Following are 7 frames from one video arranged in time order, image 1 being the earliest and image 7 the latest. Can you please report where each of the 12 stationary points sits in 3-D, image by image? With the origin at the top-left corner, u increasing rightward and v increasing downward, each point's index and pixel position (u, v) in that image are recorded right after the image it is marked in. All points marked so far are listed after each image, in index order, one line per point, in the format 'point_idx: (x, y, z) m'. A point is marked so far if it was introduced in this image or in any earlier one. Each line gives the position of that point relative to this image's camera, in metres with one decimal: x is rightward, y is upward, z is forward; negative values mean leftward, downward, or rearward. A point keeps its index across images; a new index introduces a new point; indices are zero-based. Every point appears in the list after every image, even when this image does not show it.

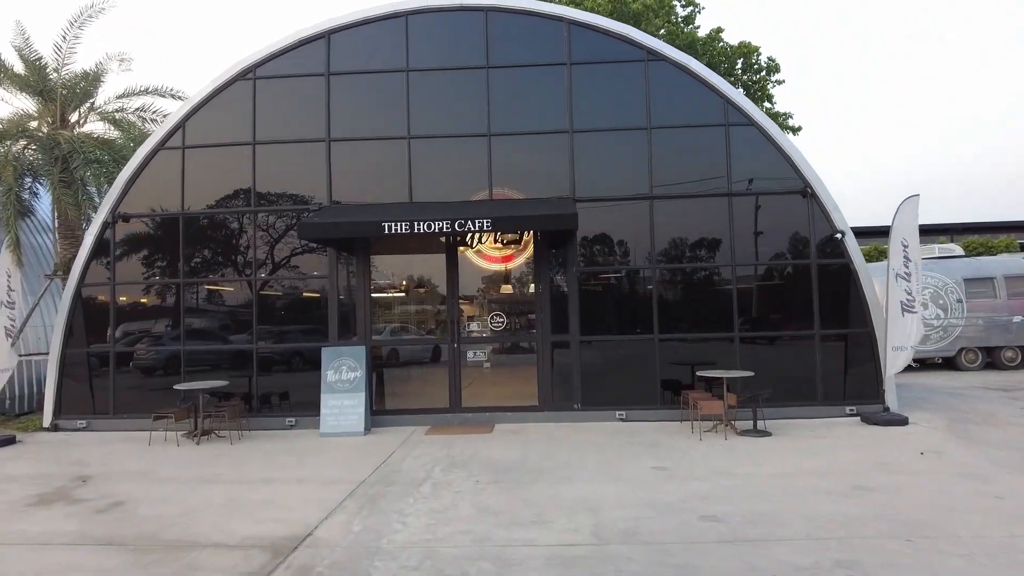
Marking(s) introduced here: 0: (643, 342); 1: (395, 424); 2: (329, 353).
0: (+2.0, -0.8, +9.7) m
1: (-1.7, -2.0, +9.7) m
2: (-2.6, -0.9, +9.2) m
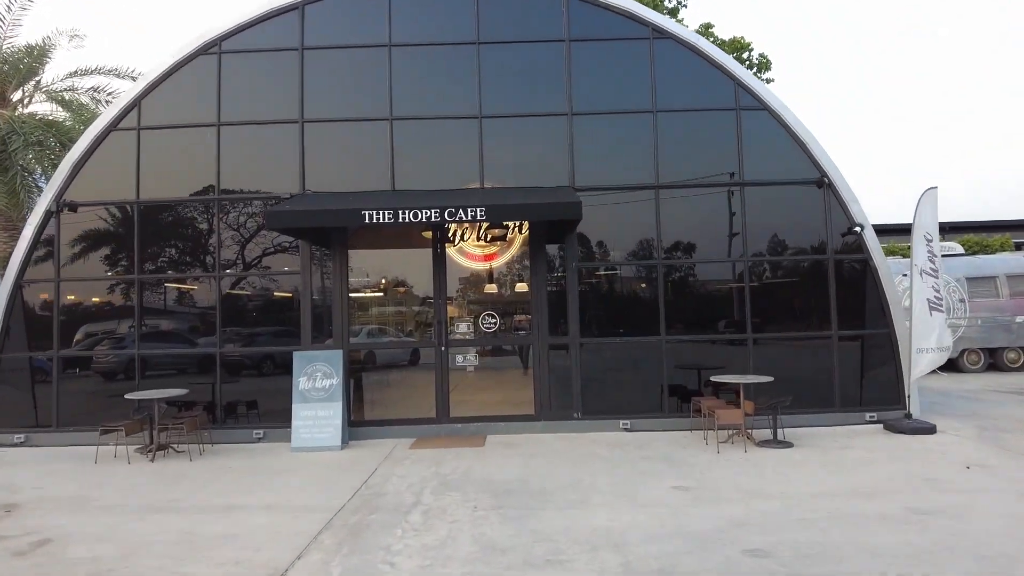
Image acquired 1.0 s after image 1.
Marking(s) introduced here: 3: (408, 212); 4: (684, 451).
0: (+1.9, -0.8, +8.9) m
1: (-1.8, -2.0, +8.7) m
2: (-2.7, -0.9, +8.3) m
3: (-1.2, +0.9, +7.6) m
4: (+2.0, -1.9, +7.5) m
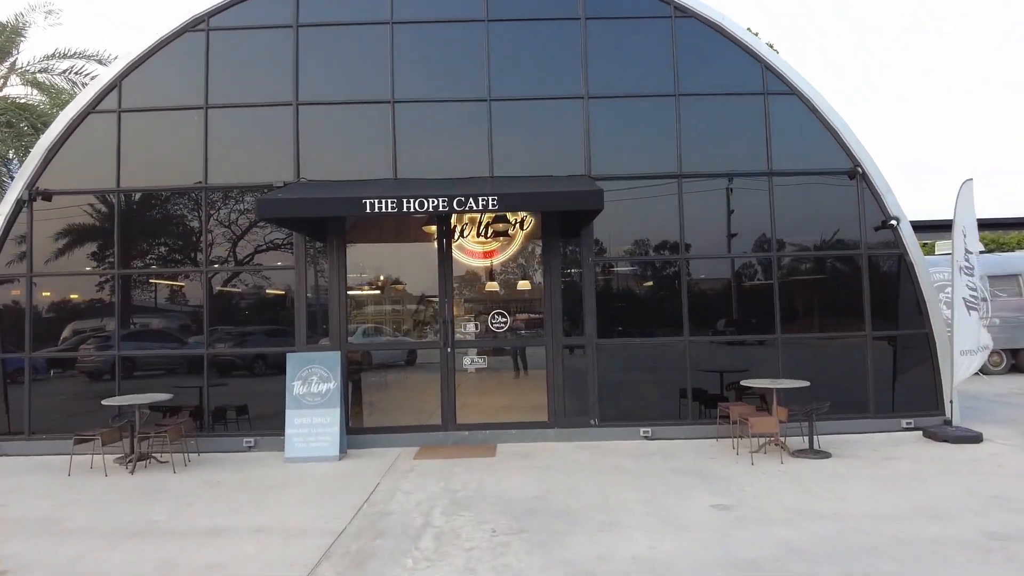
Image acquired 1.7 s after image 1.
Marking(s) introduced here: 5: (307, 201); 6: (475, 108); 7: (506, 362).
0: (+2.1, -0.7, +8.3) m
1: (-1.7, -1.9, +8.1) m
2: (-2.5, -0.8, +7.6) m
3: (-1.1, +0.9, +7.0) m
4: (+2.1, -1.8, +6.8) m
5: (-2.2, +0.9, +6.9) m
6: (-0.5, +2.4, +8.5) m
7: (-0.1, -0.9, +8.3) m
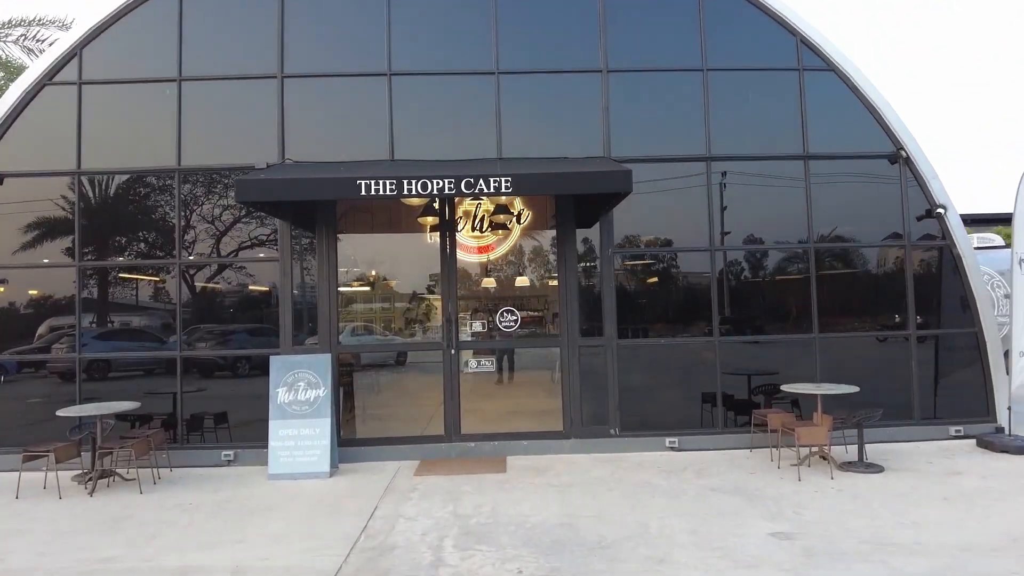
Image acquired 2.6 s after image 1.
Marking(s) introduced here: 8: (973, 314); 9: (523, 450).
0: (+2.2, -0.7, +7.5) m
1: (-1.5, -1.9, +7.2) m
2: (-2.4, -0.8, +6.7) m
3: (-0.9, +1.0, +6.1) m
4: (+2.3, -1.8, +6.1) m
5: (-2.0, +1.0, +6.1) m
6: (-0.4, +2.4, +7.7) m
7: (0.0, -0.8, +7.4) m
8: (+5.4, -0.3, +7.6) m
9: (+0.1, -1.8, +7.3) m
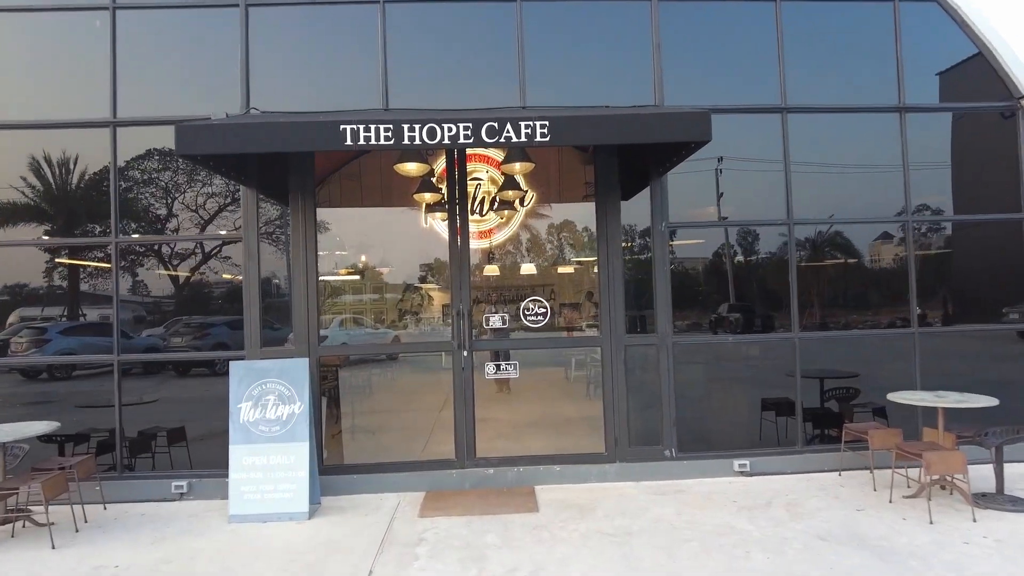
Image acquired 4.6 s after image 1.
0: (+2.4, -0.5, +6.0) m
1: (-1.3, -1.7, +5.7) m
2: (-2.2, -0.7, +5.2) m
3: (-0.7, +1.1, +4.6) m
4: (+2.6, -1.6, +4.6) m
5: (-1.8, +1.1, +4.5) m
6: (-0.1, +2.6, +6.1) m
7: (+0.3, -0.7, +5.9) m
8: (+5.6, -0.1, +6.2) m
9: (+0.4, -1.7, +5.8) m
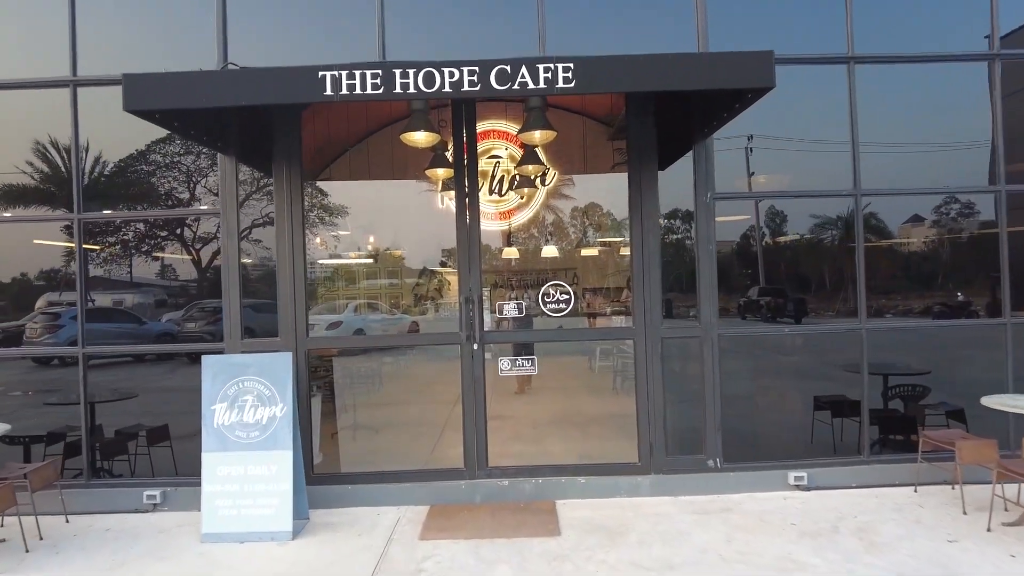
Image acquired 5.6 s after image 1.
0: (+2.6, -0.4, +5.1) m
1: (-1.1, -1.6, +5.0) m
2: (-2.0, -0.5, +4.5) m
3: (-0.6, +1.2, +3.8) m
4: (+2.7, -1.5, +3.8) m
5: (-1.7, +1.2, +3.7) m
6: (0.0, +2.7, +5.2) m
7: (+0.4, -0.5, +5.1) m
8: (+5.8, 0.0, +5.2) m
9: (+0.5, -1.5, +5.0) m
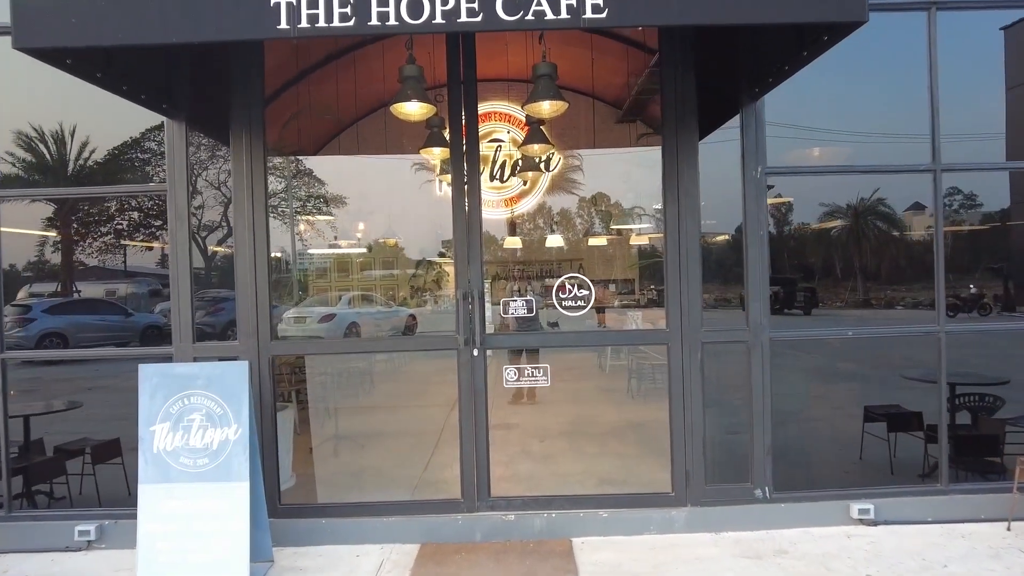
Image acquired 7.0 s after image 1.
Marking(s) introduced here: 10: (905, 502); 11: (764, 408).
0: (+2.6, -0.3, +4.3) m
1: (-1.1, -1.6, +4.2) m
2: (-2.0, -0.5, +3.7) m
3: (-0.5, +1.3, +2.9) m
4: (+2.7, -1.5, +3.0) m
5: (-1.6, +1.2, +2.9) m
6: (+0.1, +2.7, +4.4) m
7: (+0.5, -0.5, +4.3) m
8: (+5.8, 0.0, +4.4) m
9: (+0.6, -1.5, +4.2) m
10: (+2.6, -1.4, +4.2) m
11: (+1.6, -0.8, +4.2) m
